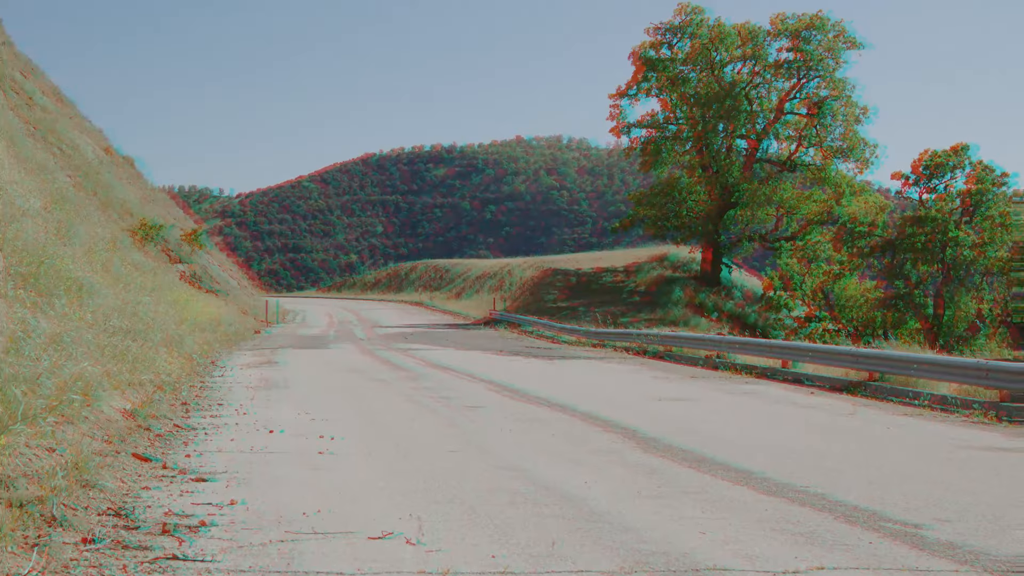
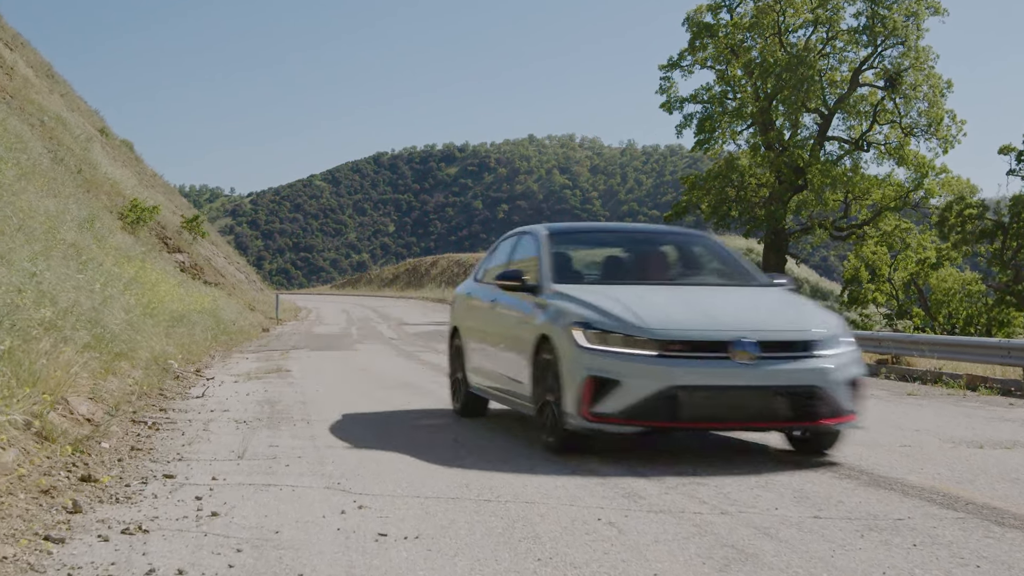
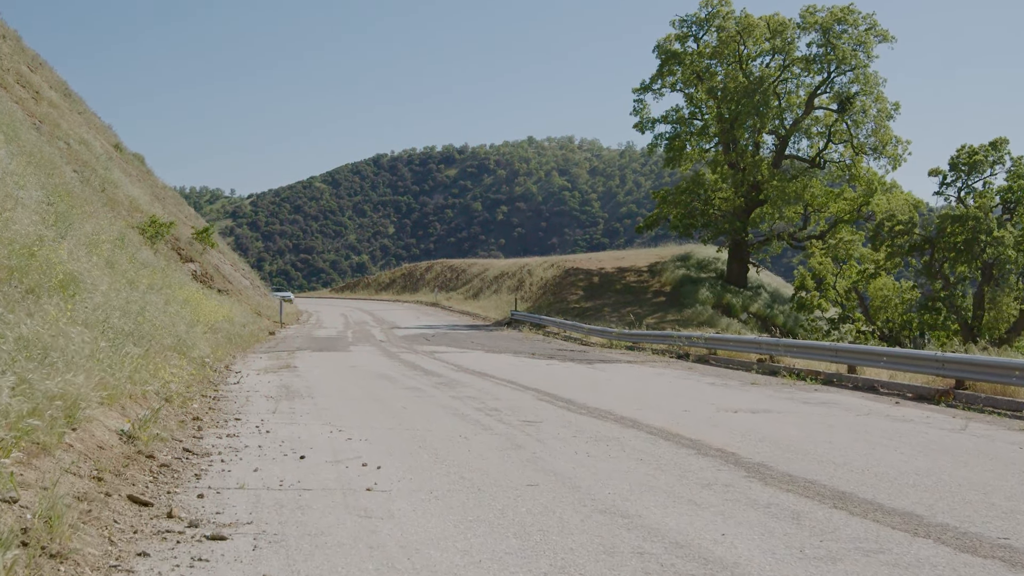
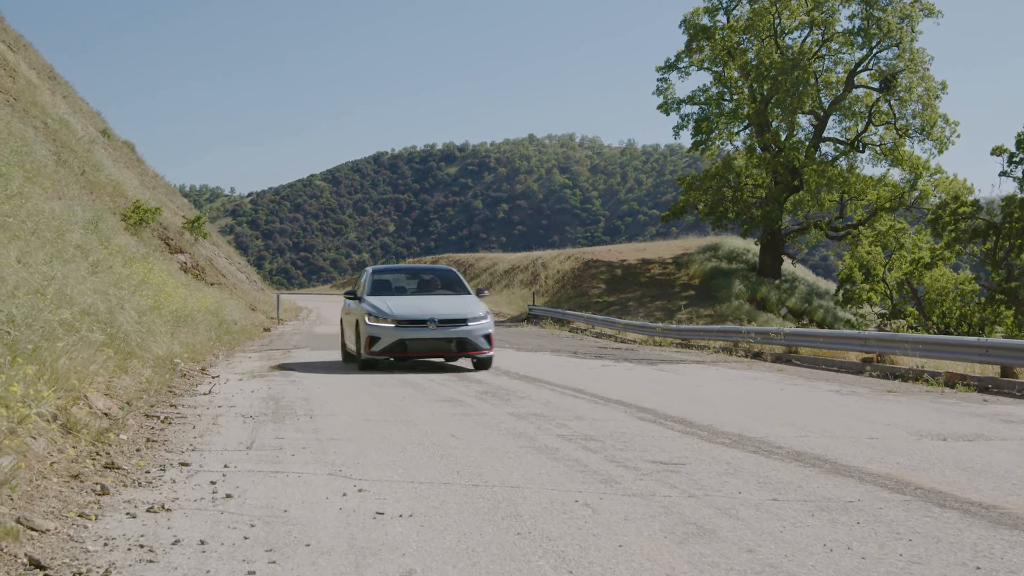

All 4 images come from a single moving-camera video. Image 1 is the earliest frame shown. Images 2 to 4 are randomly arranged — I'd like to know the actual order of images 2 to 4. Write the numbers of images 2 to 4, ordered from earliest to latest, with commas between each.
3, 4, 2
